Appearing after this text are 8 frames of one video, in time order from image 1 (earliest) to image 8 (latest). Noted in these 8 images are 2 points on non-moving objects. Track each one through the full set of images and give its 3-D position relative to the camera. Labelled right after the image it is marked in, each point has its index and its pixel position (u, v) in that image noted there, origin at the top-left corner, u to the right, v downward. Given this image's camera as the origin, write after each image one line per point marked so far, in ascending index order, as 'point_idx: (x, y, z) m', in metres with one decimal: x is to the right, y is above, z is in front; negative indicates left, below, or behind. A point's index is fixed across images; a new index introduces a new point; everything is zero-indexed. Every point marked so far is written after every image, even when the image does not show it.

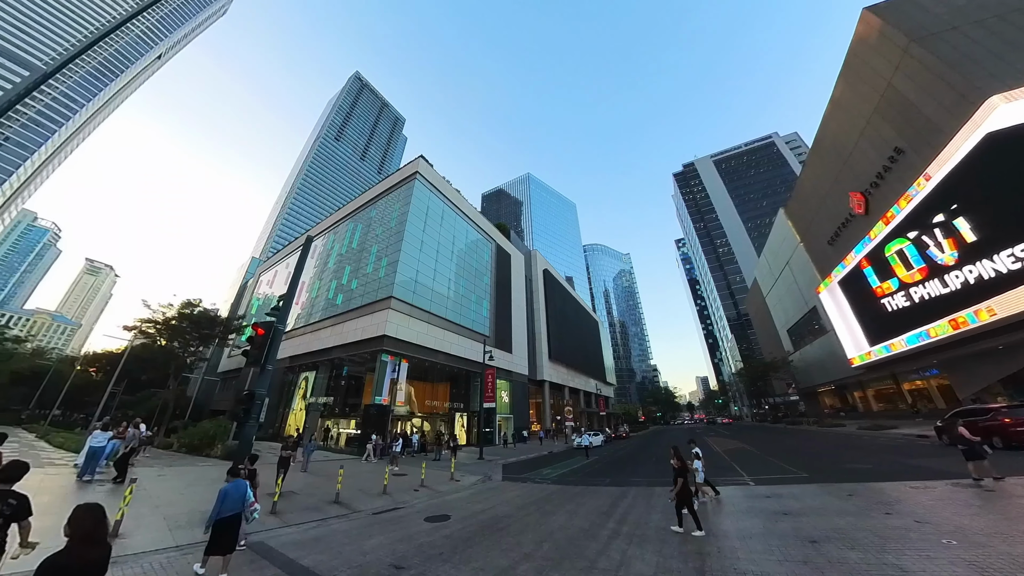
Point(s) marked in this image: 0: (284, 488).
0: (-6.1, -5.5, +9.5) m
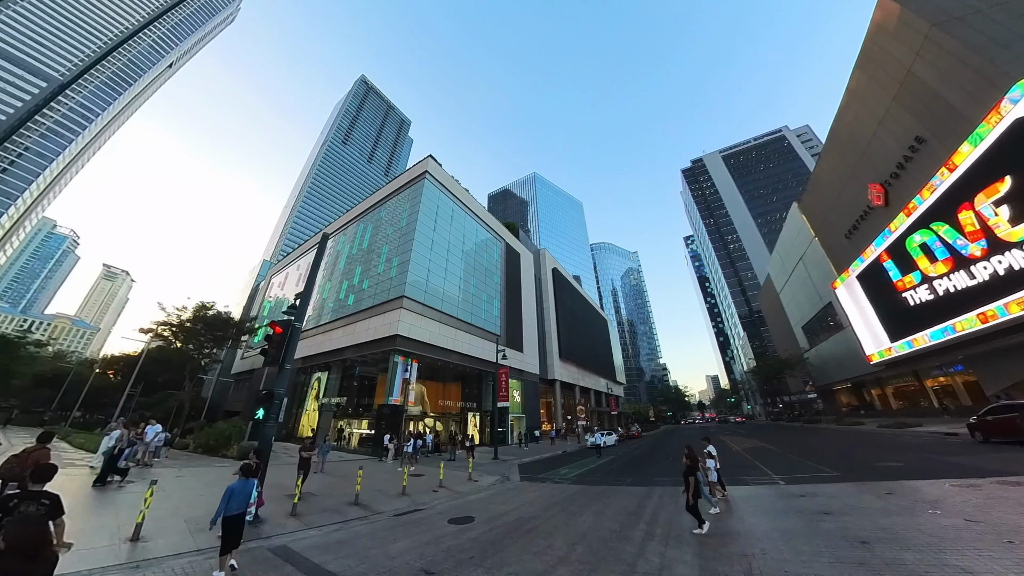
0: (-5.5, -5.5, +9.4) m
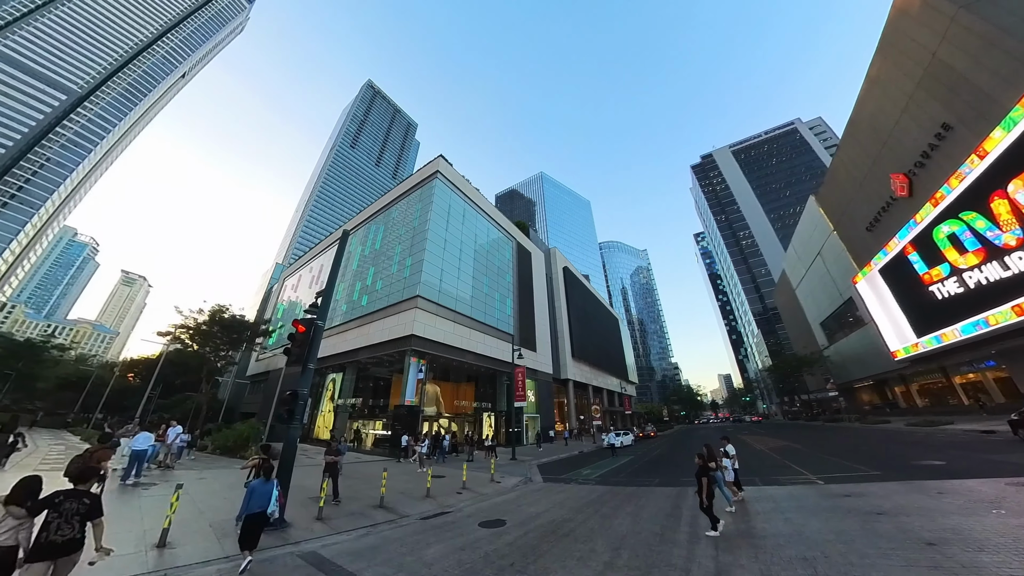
0: (-4.8, -5.4, +9.2) m
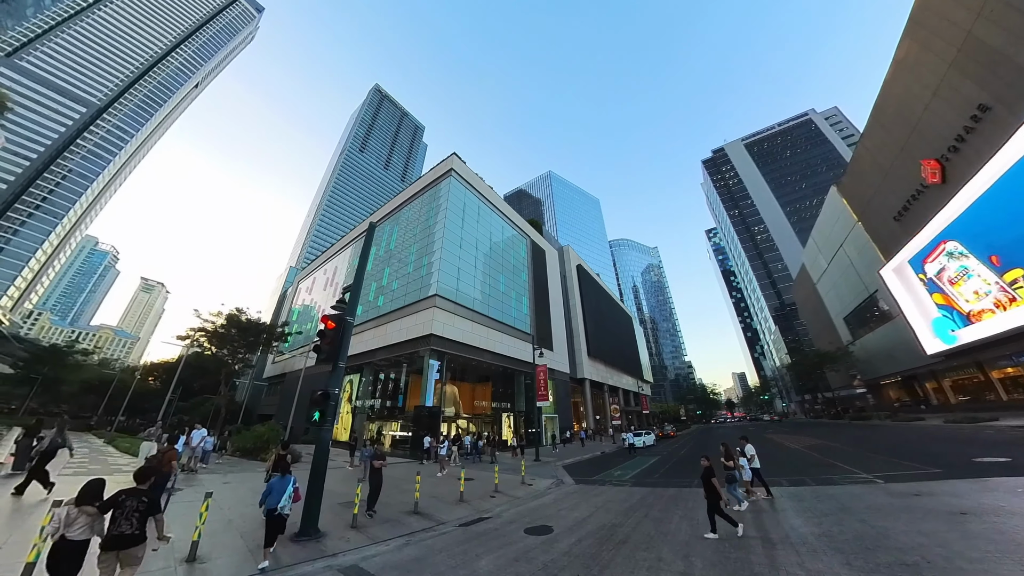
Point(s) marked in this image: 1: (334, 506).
0: (-3.8, -5.3, +8.7) m
1: (-4.1, -5.1, +8.1) m
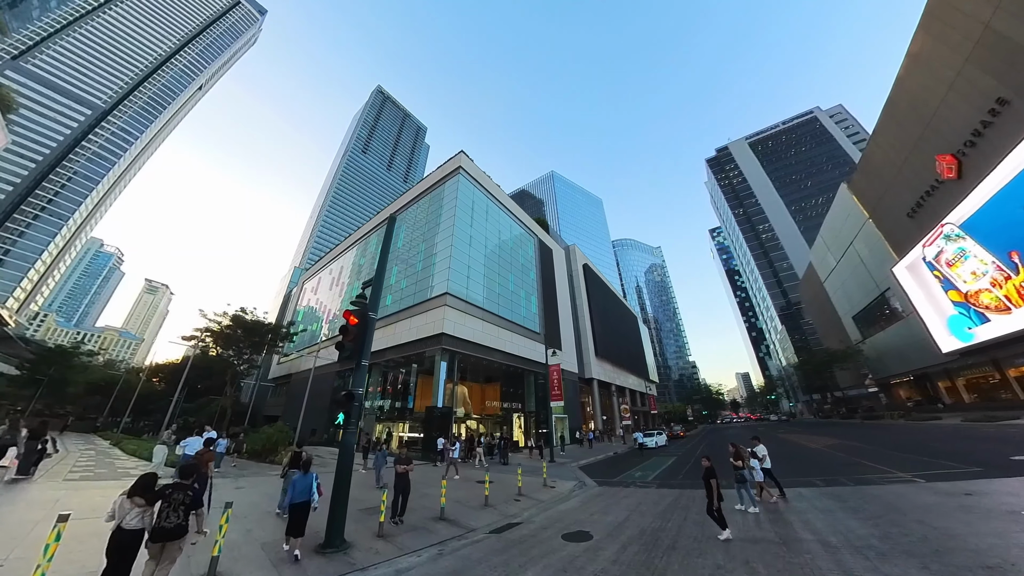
0: (-3.1, -5.1, +8.3) m
1: (-3.4, -4.9, +7.6) m
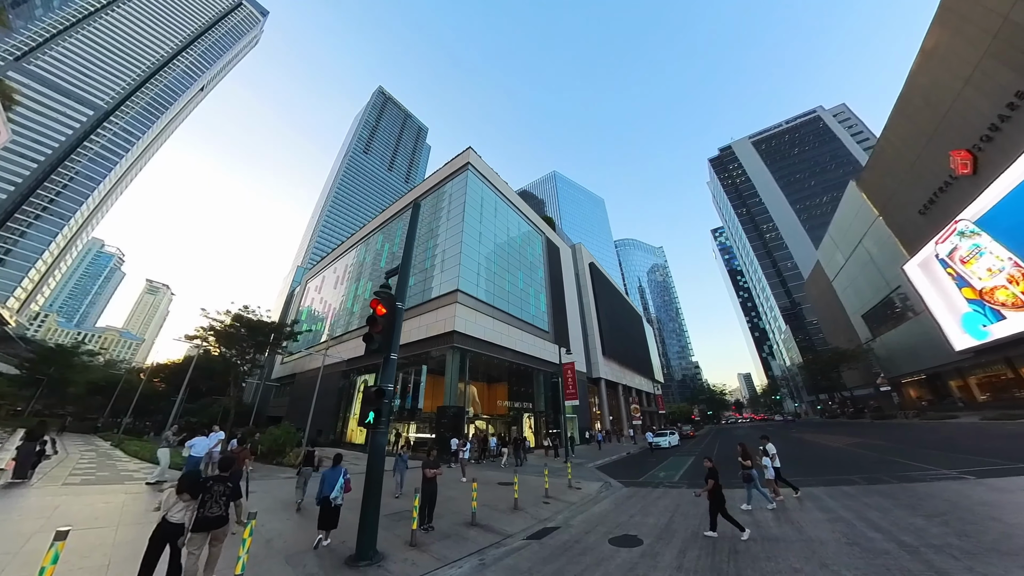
0: (-2.4, -4.9, +7.7) m
1: (-2.7, -4.7, +7.0) m
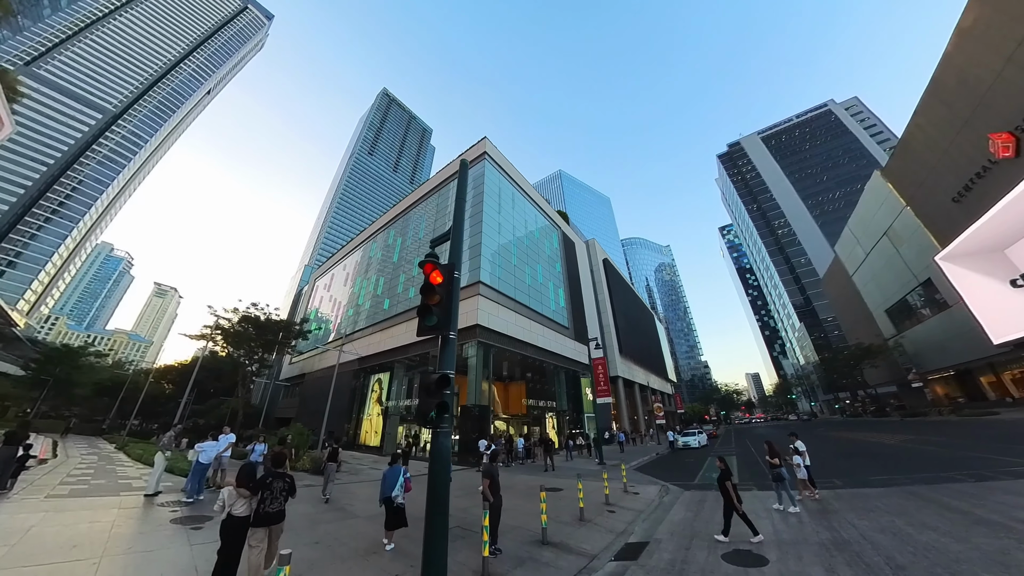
0: (-1.1, -4.3, +6.4) m
1: (-1.4, -4.1, +5.8) m
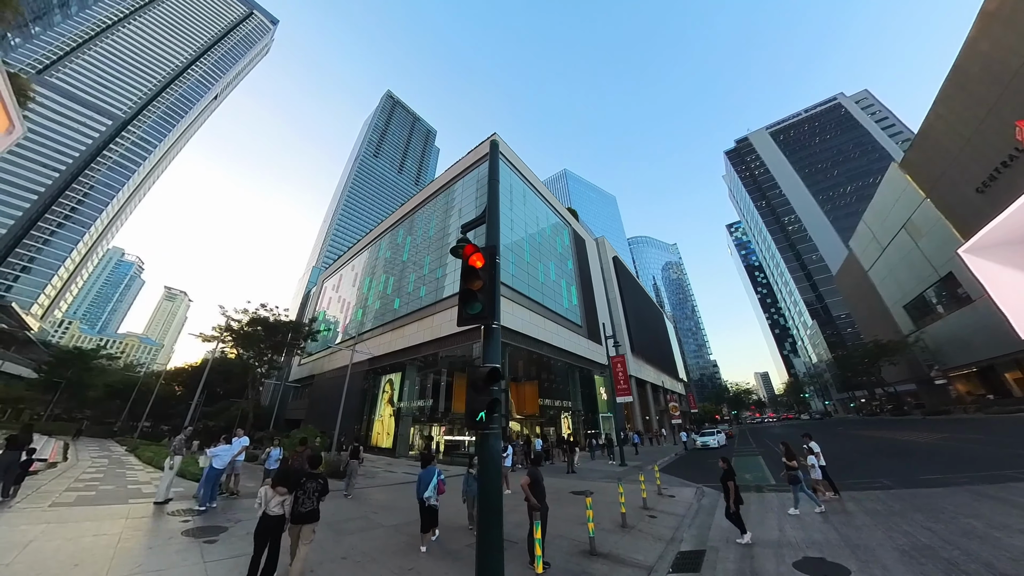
0: (-0.4, -4.1, +5.9) m
1: (-0.7, -3.9, +5.3) m
